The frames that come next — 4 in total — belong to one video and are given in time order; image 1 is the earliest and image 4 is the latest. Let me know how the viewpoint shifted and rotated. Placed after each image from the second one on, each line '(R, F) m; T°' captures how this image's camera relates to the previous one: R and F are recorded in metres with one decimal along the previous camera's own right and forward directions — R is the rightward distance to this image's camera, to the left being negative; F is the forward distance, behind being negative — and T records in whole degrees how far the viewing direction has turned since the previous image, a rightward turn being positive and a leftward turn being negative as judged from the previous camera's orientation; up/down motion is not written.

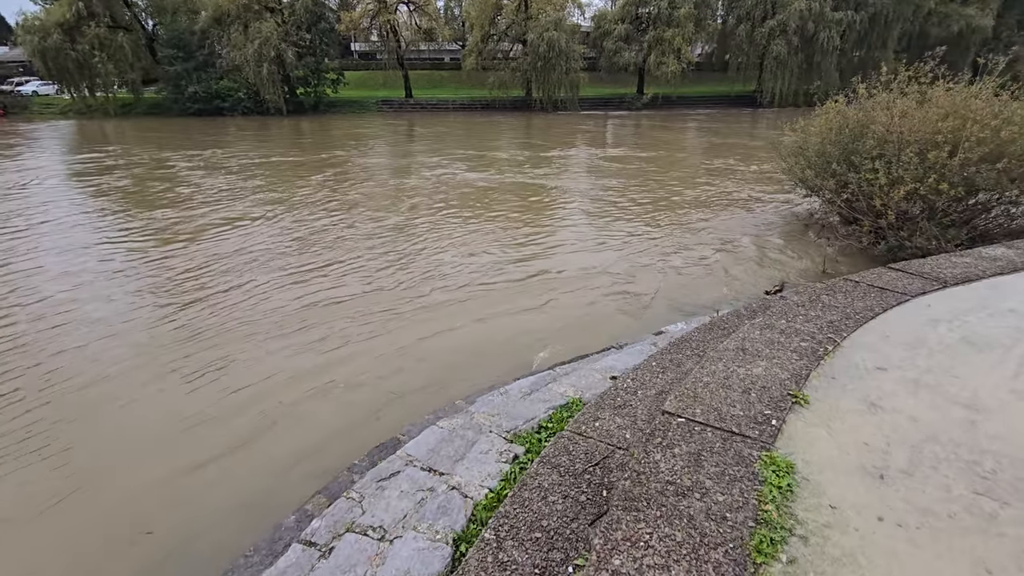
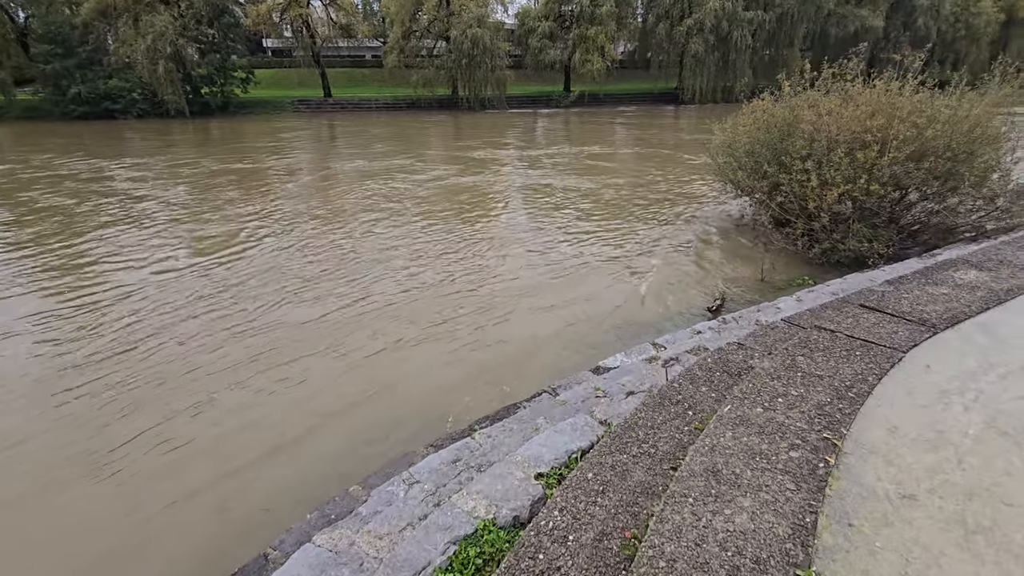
(+0.2, +0.7) m; +7°
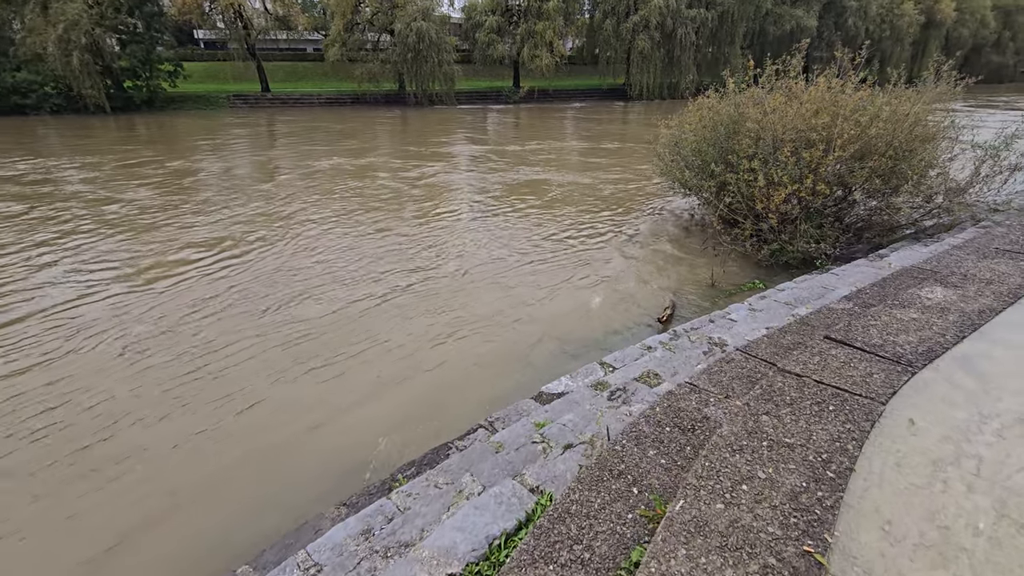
(+0.2, +0.4) m; +5°
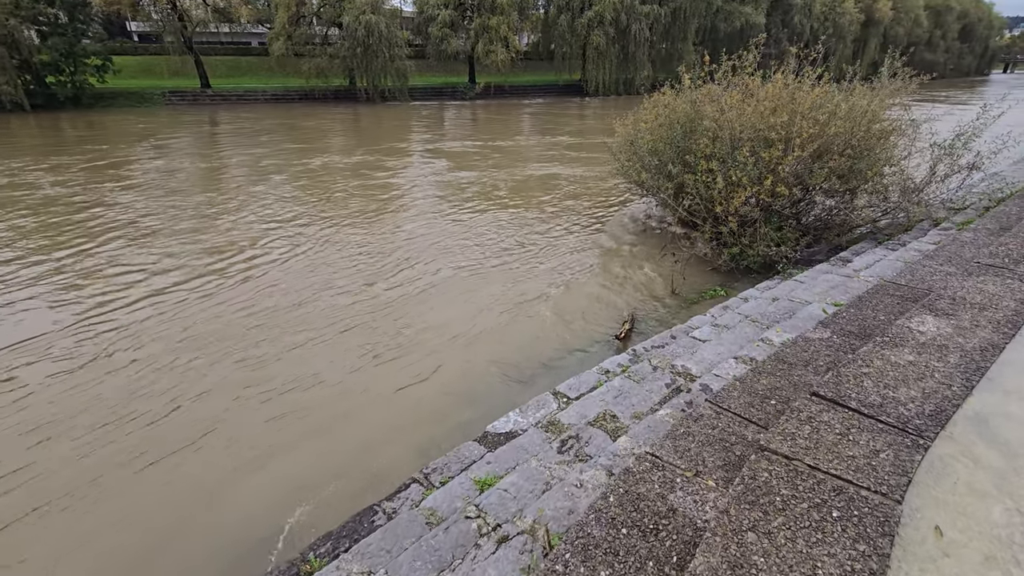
(+0.2, +0.5) m; +4°
